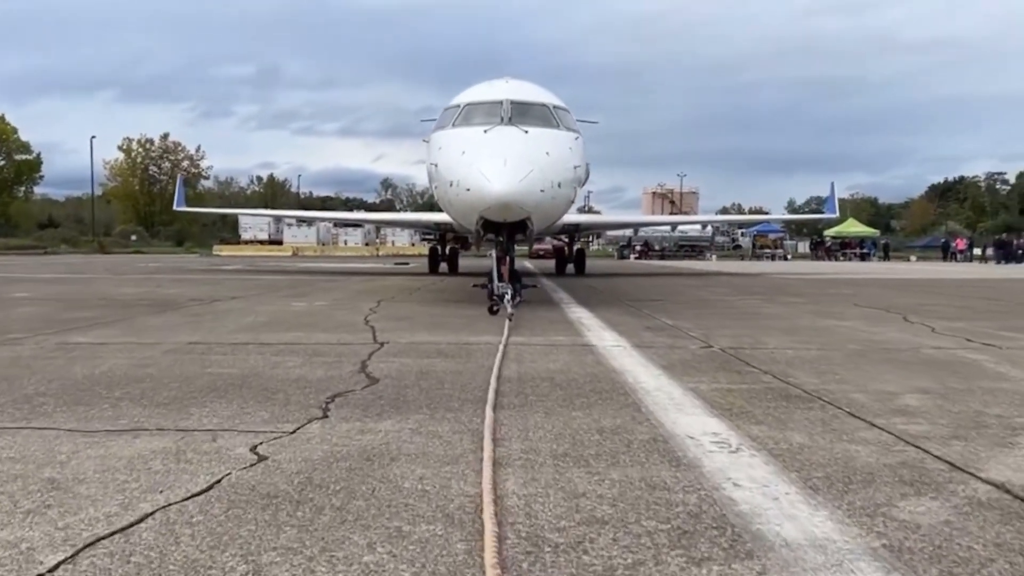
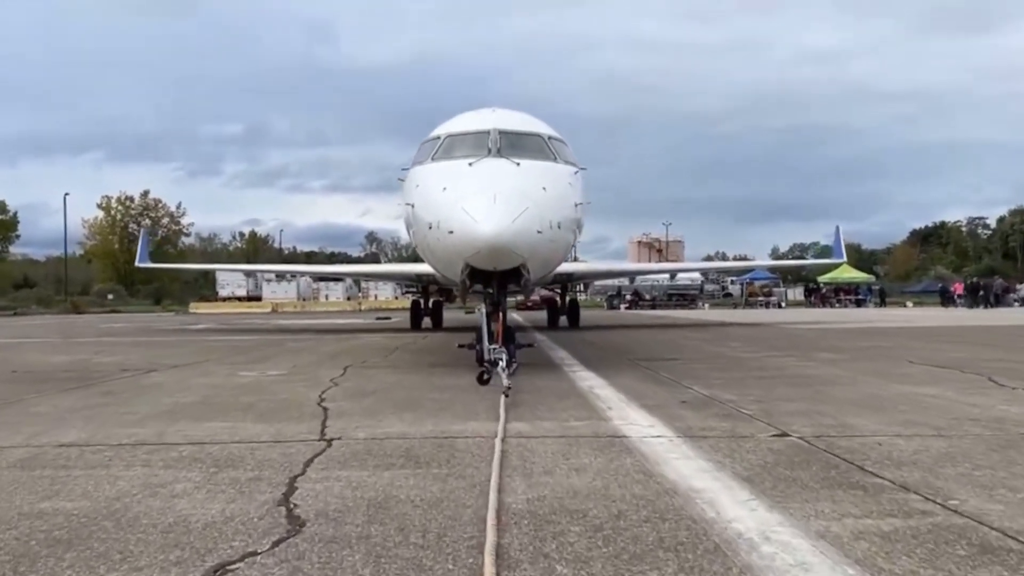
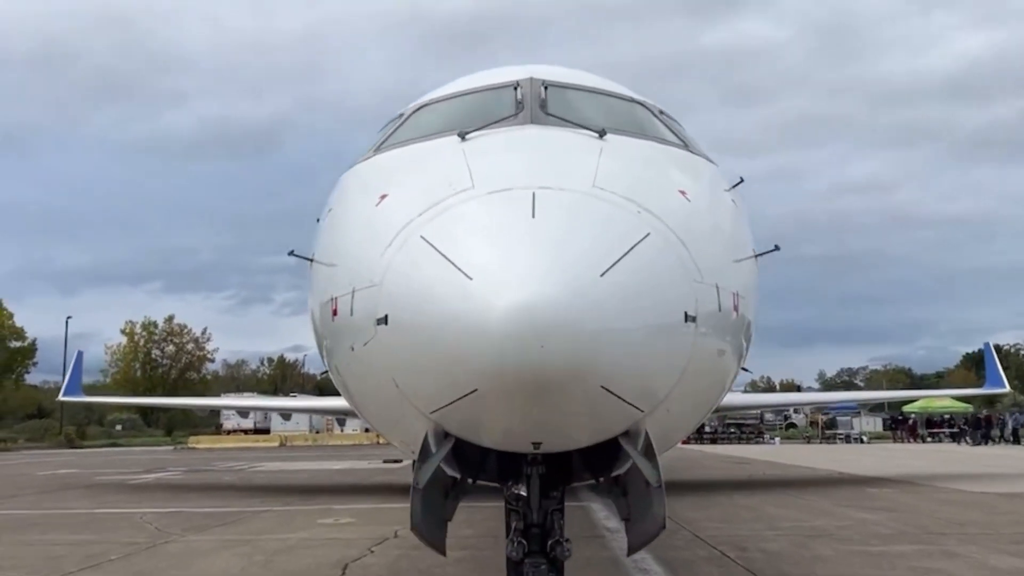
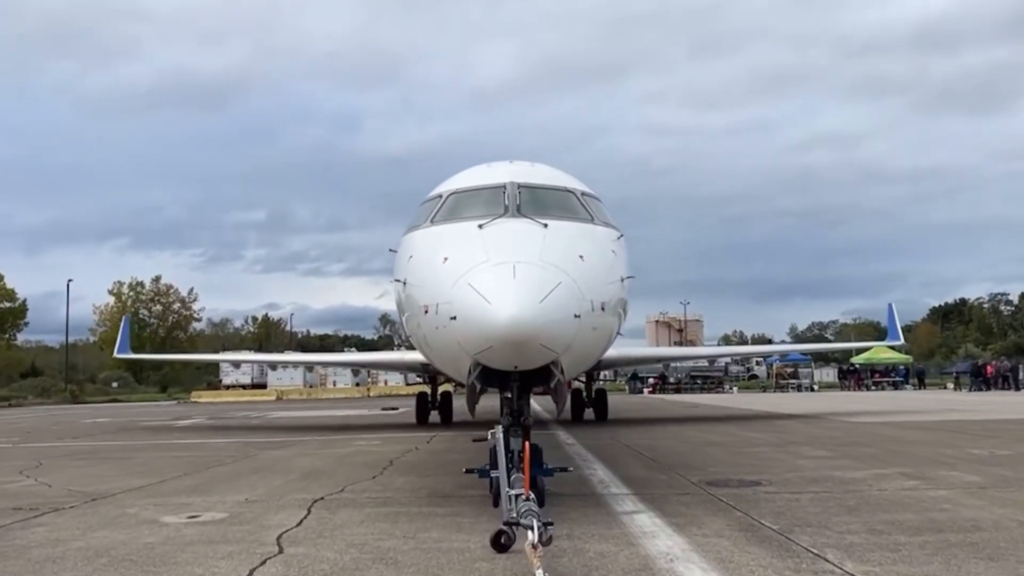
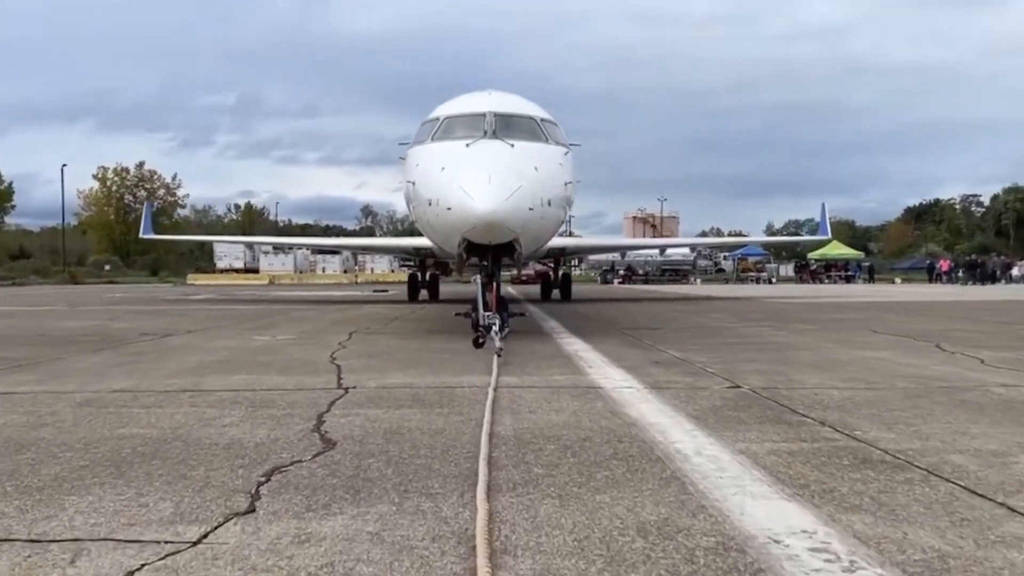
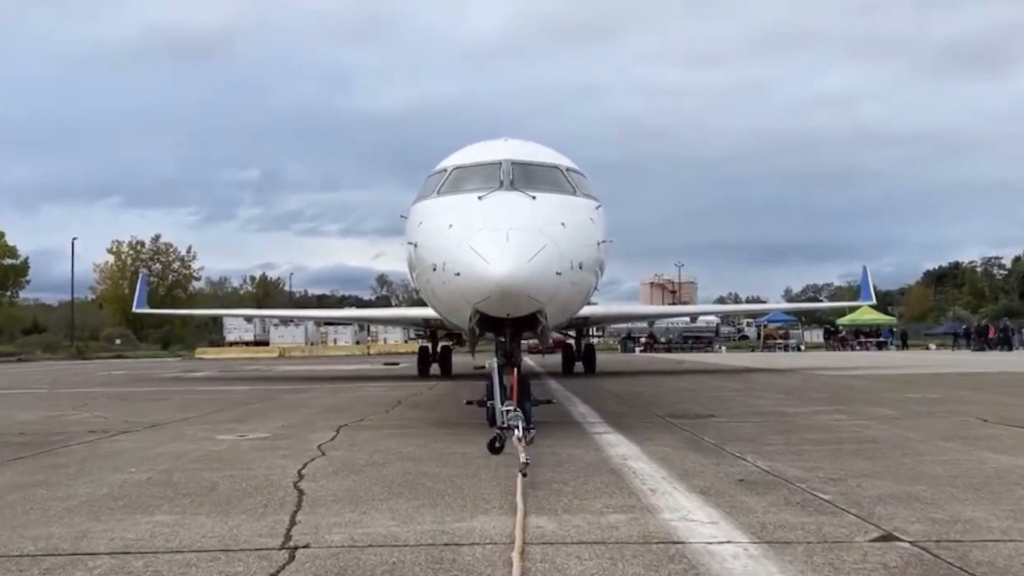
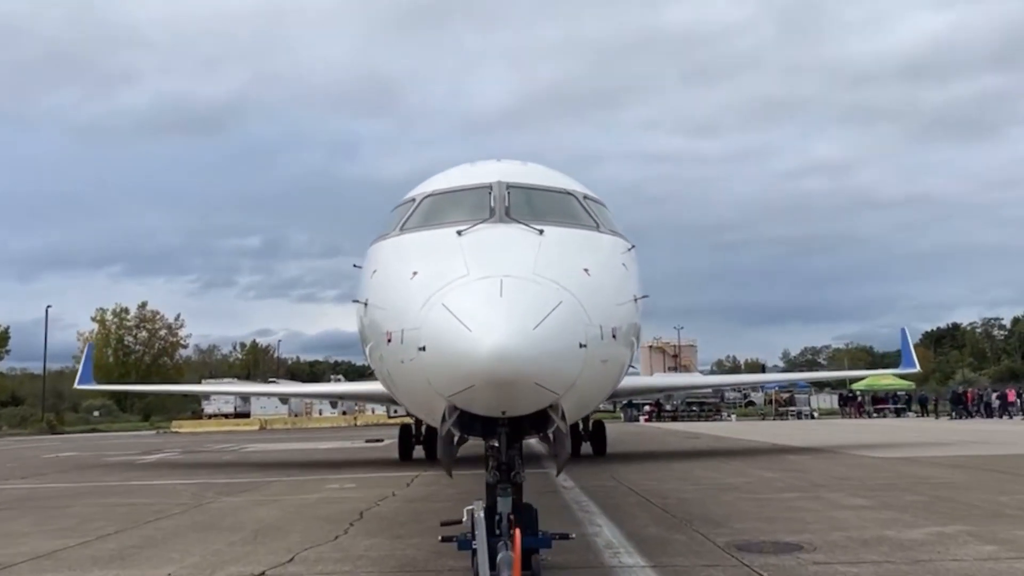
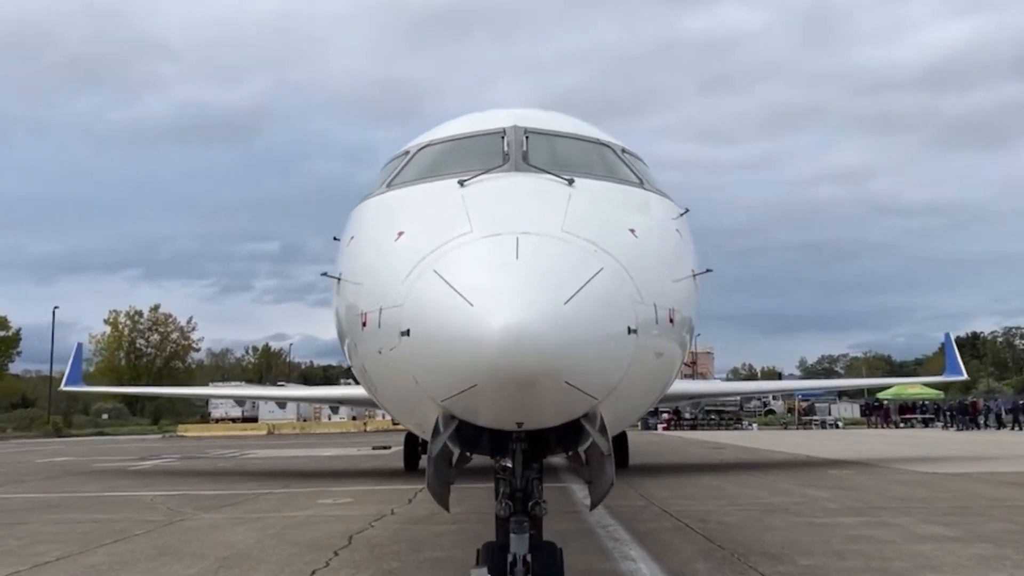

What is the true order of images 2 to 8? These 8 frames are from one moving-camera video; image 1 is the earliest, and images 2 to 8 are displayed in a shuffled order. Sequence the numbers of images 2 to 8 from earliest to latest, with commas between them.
5, 2, 6, 4, 7, 8, 3
